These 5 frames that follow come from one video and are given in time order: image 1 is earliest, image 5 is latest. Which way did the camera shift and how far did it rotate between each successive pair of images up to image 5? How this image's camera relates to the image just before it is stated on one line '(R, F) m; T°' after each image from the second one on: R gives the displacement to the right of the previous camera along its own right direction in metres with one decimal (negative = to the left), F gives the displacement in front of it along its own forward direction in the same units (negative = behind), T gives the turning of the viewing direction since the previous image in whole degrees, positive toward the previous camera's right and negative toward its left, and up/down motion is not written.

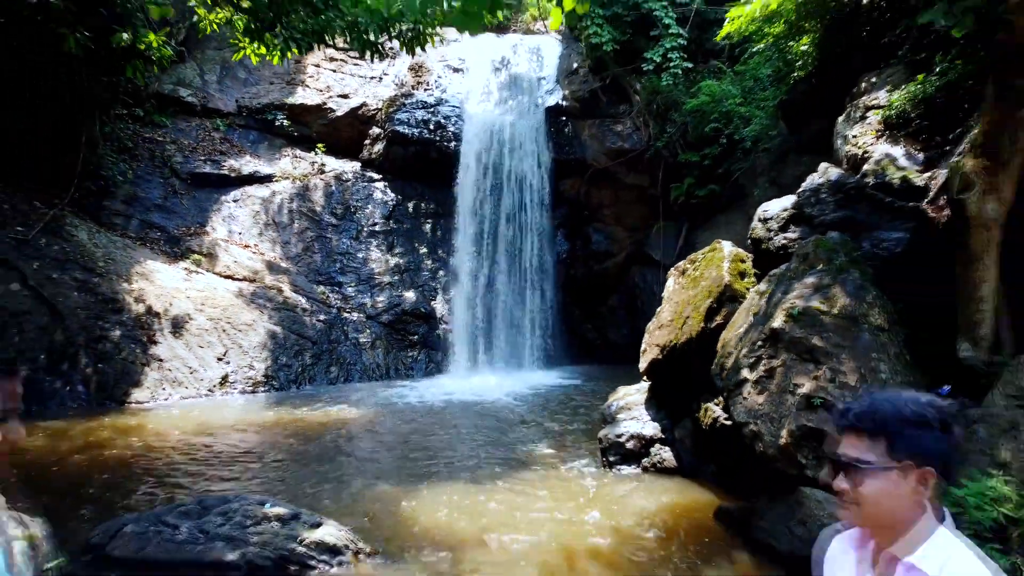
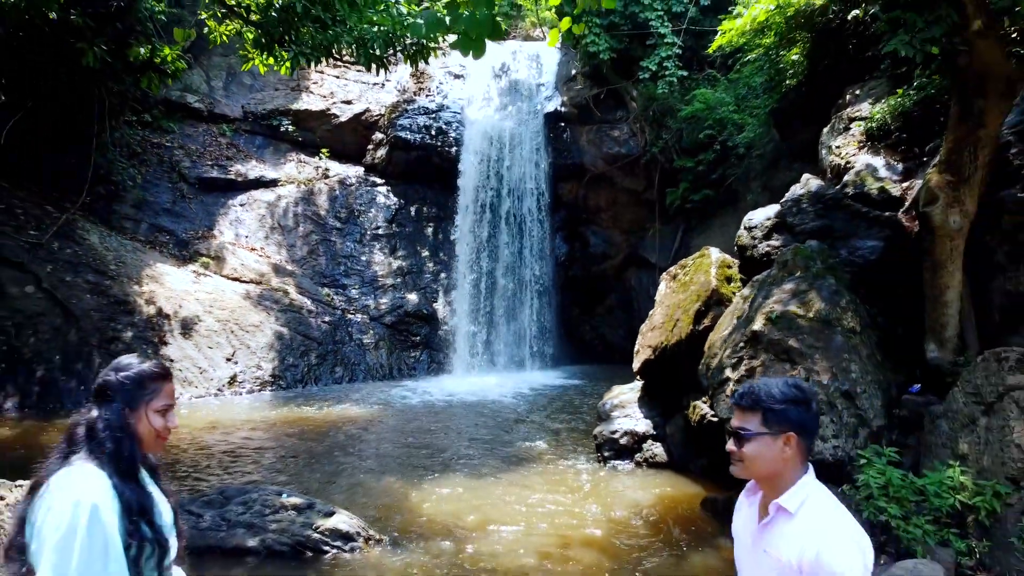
(0.0, -0.3) m; 0°
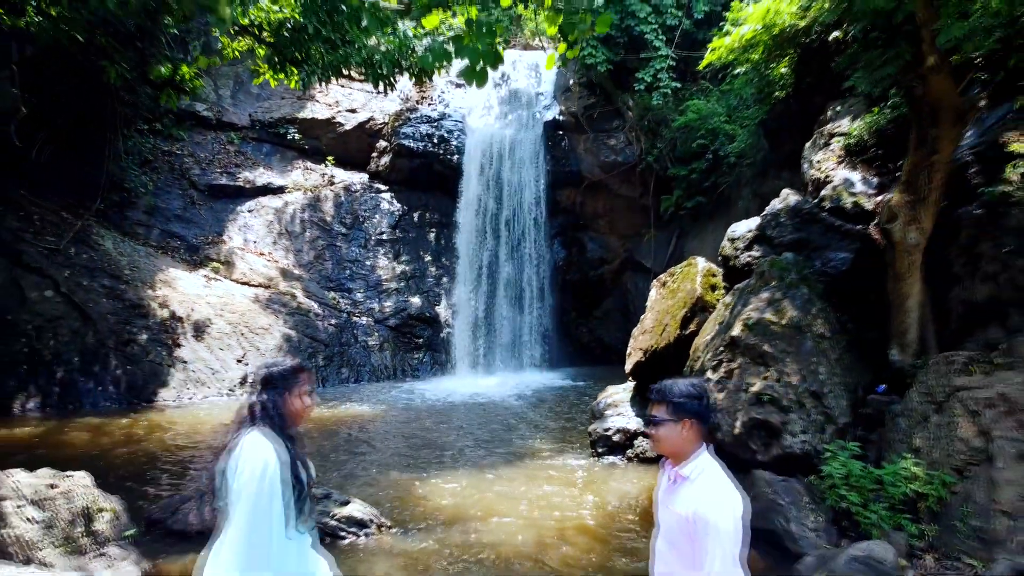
(0.0, -0.4) m; 0°
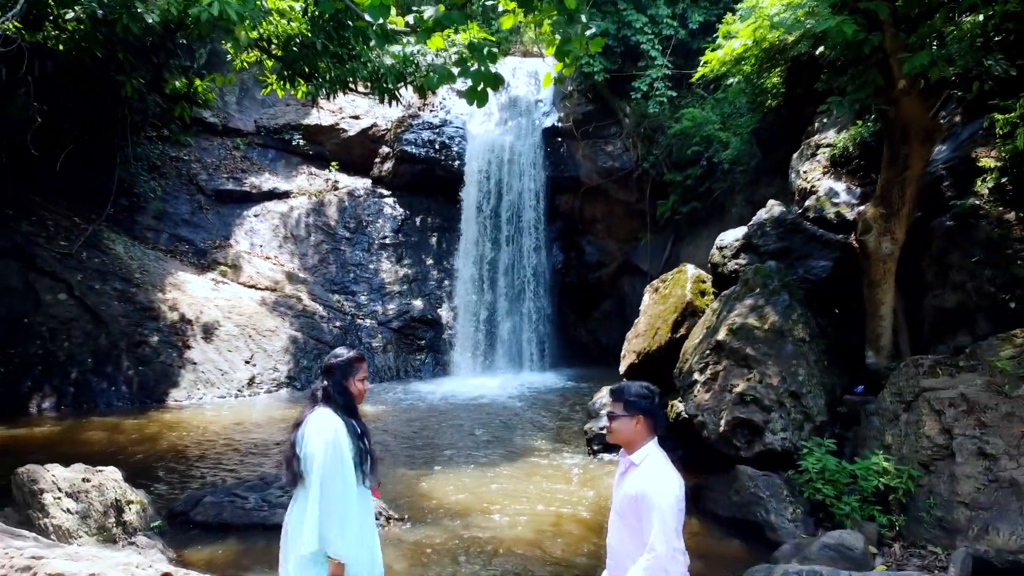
(0.0, -0.3) m; 0°
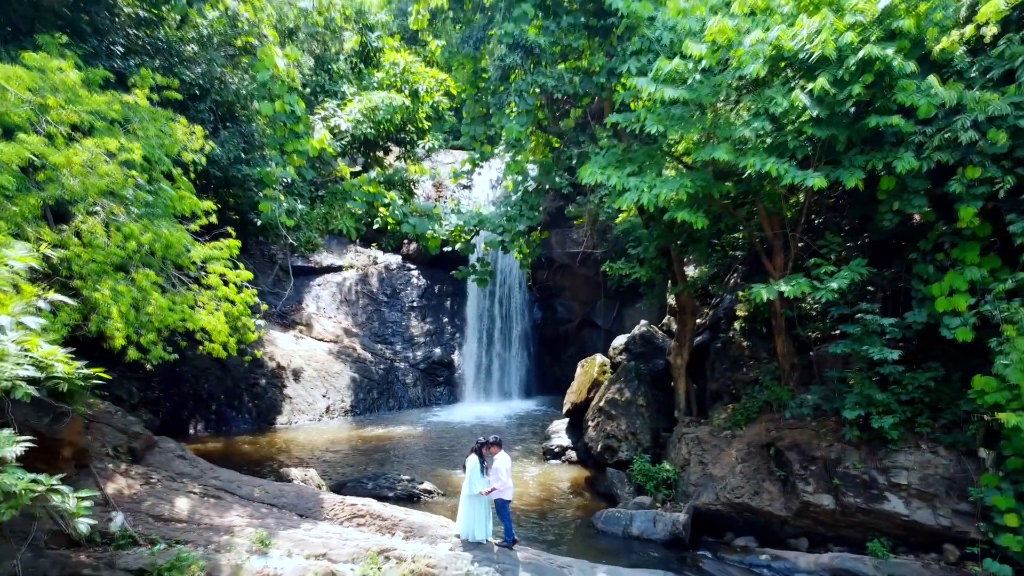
(+0.2, -5.1) m; 0°
